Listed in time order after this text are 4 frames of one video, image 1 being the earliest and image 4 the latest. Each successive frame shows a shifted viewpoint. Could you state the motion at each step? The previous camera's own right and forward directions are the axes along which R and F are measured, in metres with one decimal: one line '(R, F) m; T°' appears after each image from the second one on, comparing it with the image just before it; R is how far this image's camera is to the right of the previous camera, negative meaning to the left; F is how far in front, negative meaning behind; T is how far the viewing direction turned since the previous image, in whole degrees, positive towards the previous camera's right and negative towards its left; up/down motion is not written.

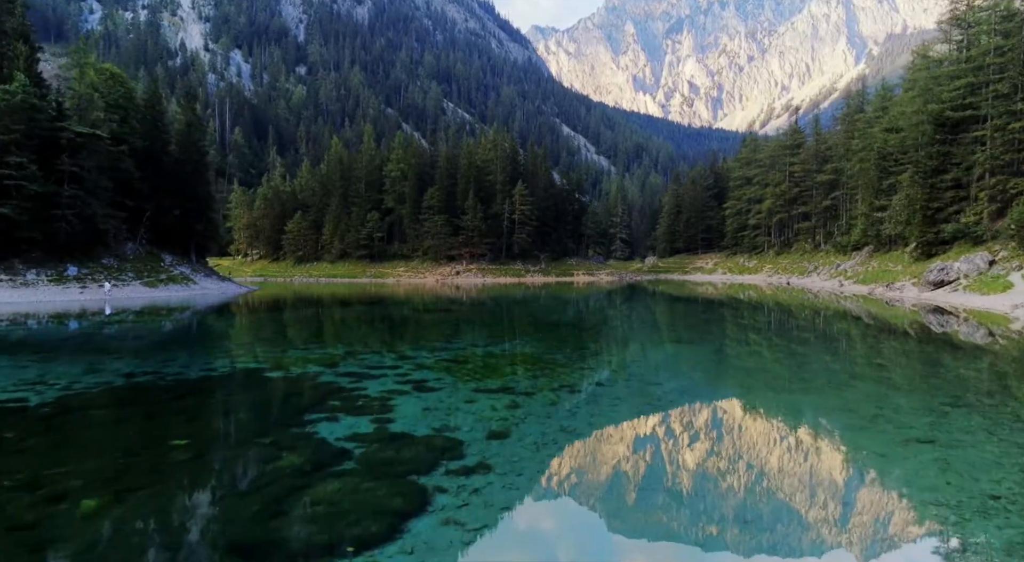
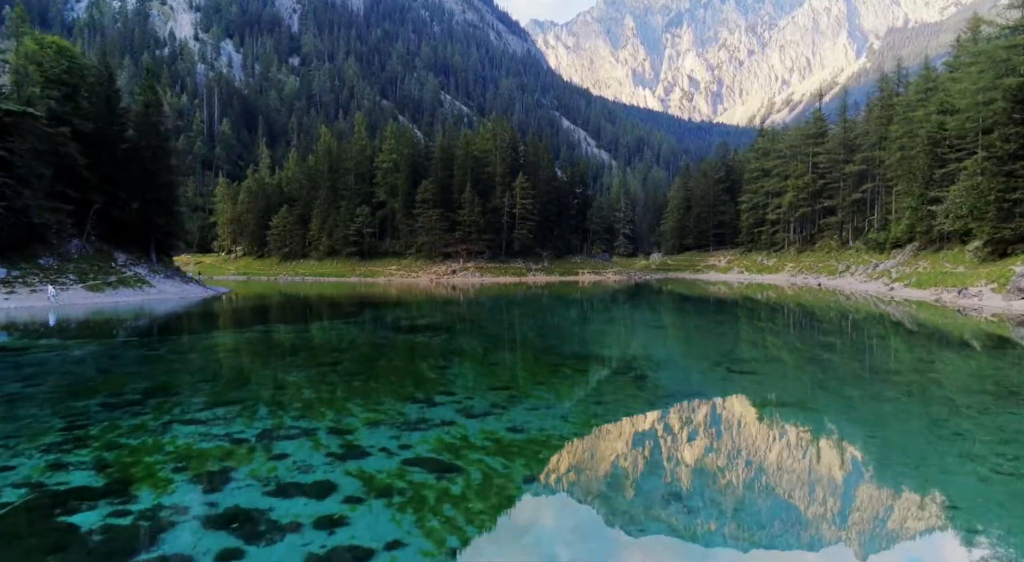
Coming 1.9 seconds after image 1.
(0.0, +0.7) m; 0°
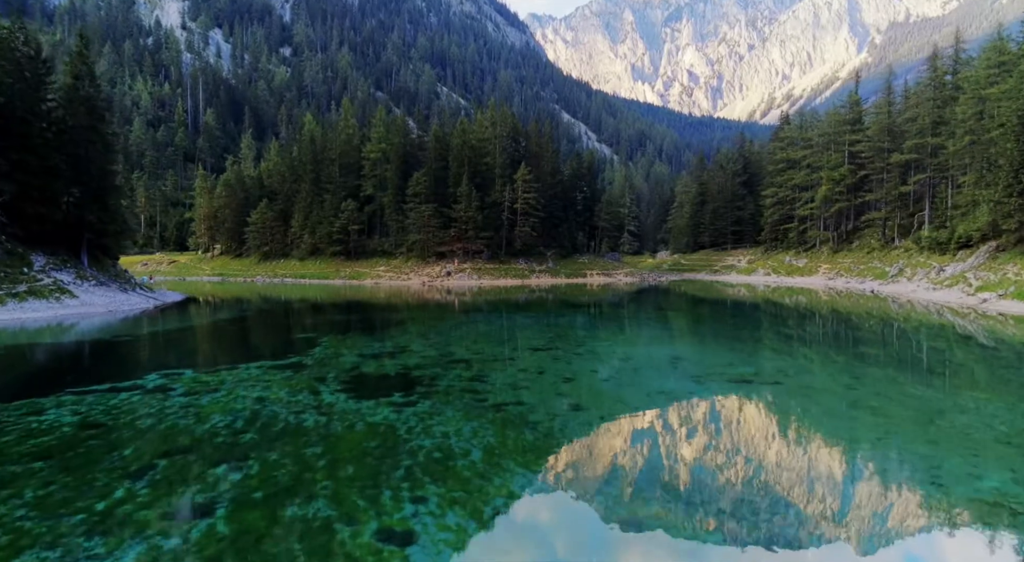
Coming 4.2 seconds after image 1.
(0.0, +0.9) m; 0°
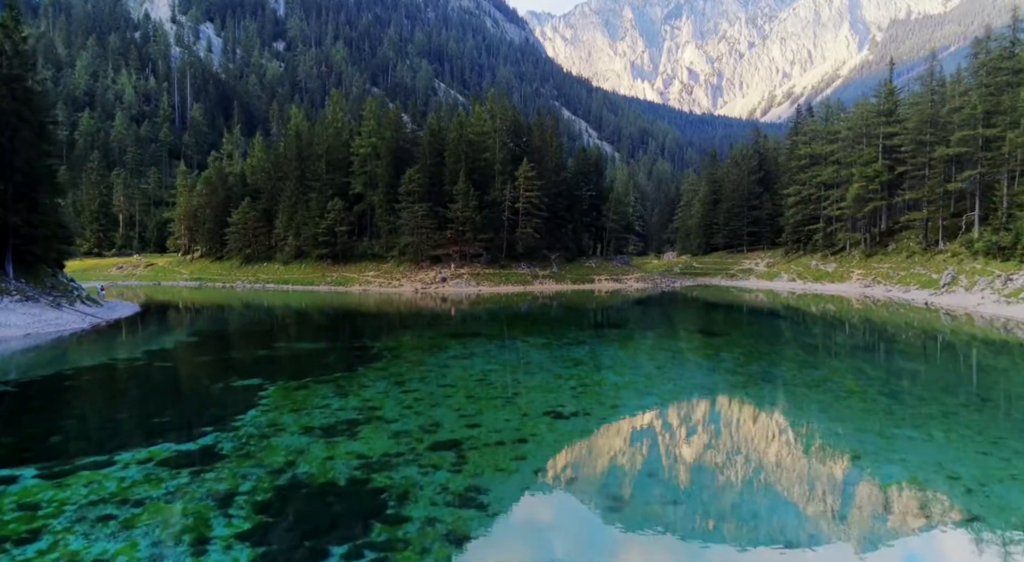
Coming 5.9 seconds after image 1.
(0.0, +0.7) m; 0°
